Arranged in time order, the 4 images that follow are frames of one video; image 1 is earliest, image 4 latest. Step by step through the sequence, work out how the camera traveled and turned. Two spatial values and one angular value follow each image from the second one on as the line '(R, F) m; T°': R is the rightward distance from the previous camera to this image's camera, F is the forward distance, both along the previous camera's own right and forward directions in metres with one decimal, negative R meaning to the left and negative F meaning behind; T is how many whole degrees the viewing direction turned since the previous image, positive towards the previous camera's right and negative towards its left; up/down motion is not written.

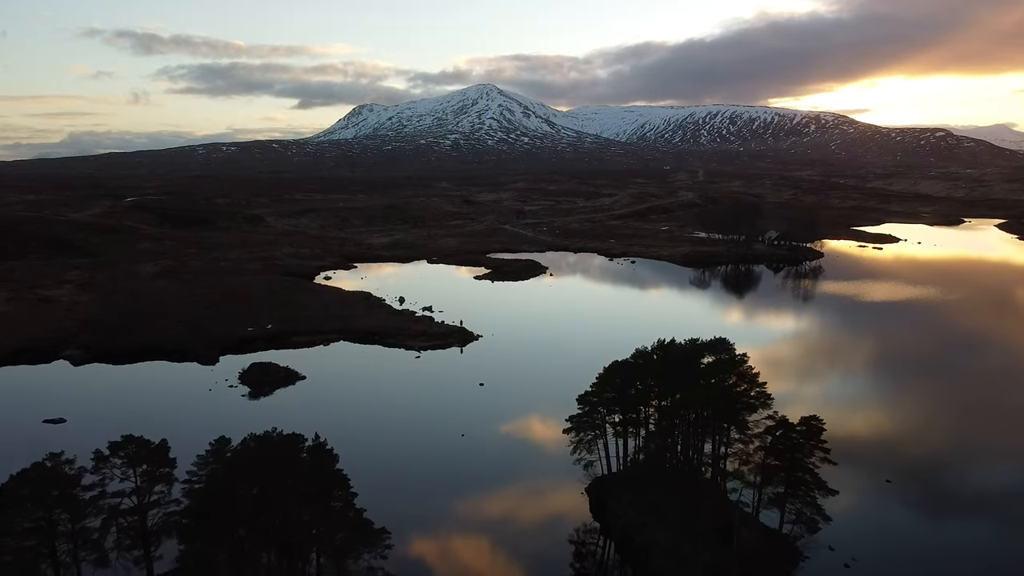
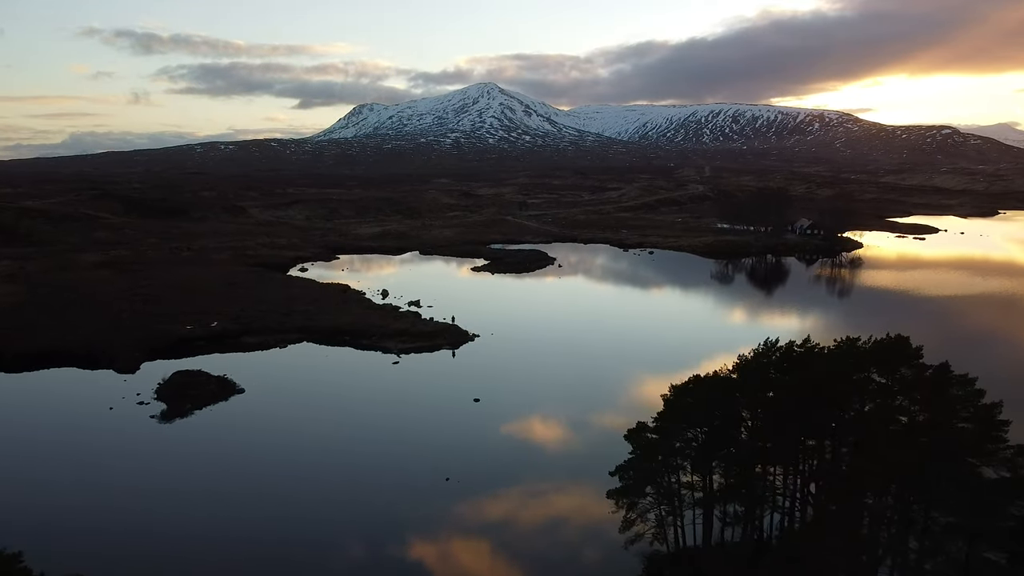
(0.0, +1.8) m; 0°
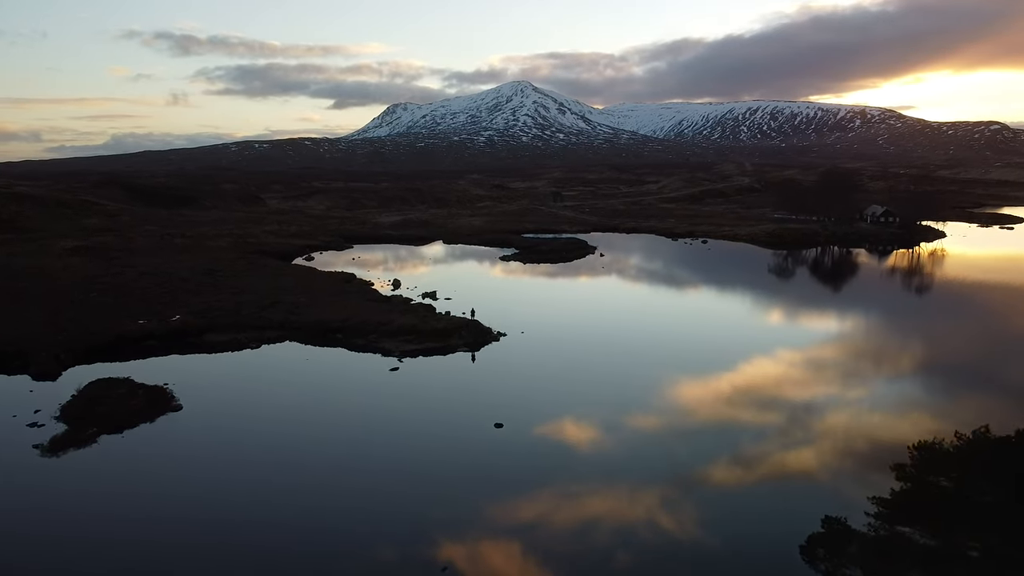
(0.0, +1.7) m; -3°
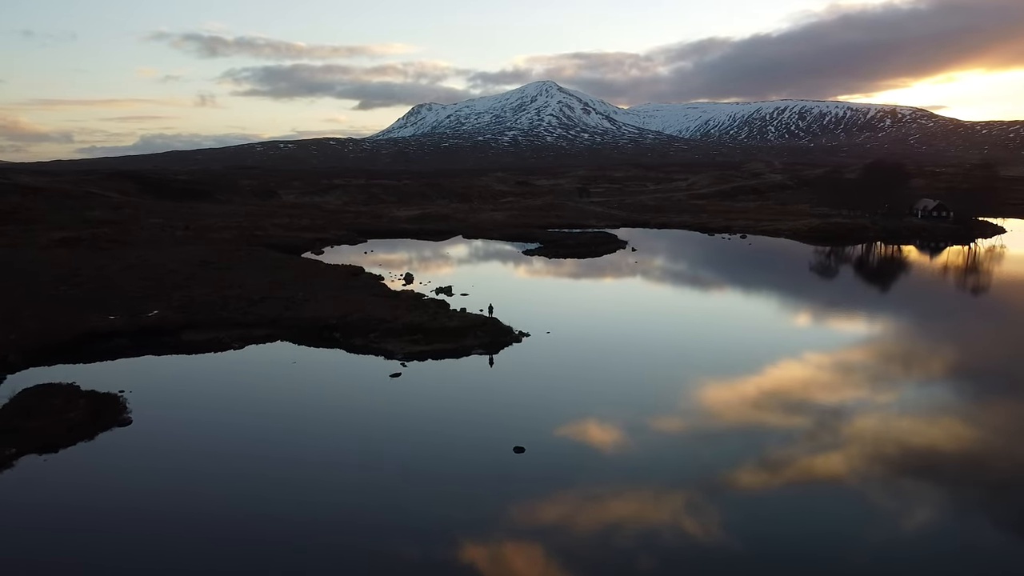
(0.0, +0.8) m; -2°
